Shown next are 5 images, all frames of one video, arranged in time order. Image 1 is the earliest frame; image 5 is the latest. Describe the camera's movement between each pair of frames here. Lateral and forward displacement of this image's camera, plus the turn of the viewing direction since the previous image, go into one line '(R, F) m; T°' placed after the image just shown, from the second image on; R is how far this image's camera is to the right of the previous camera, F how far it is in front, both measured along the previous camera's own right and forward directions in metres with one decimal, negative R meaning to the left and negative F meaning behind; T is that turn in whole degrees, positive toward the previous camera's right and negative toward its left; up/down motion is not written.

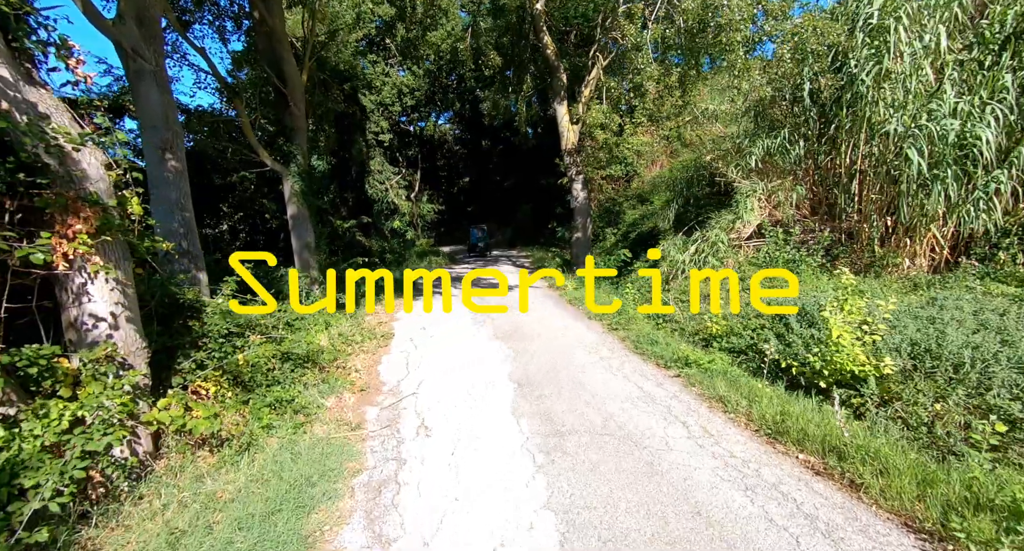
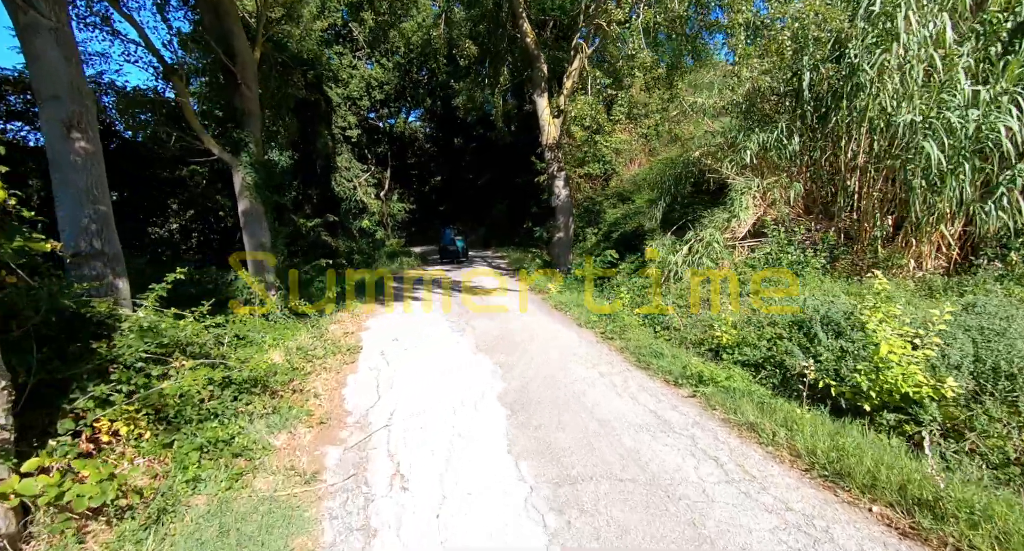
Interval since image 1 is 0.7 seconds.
(-0.2, +0.8) m; +3°
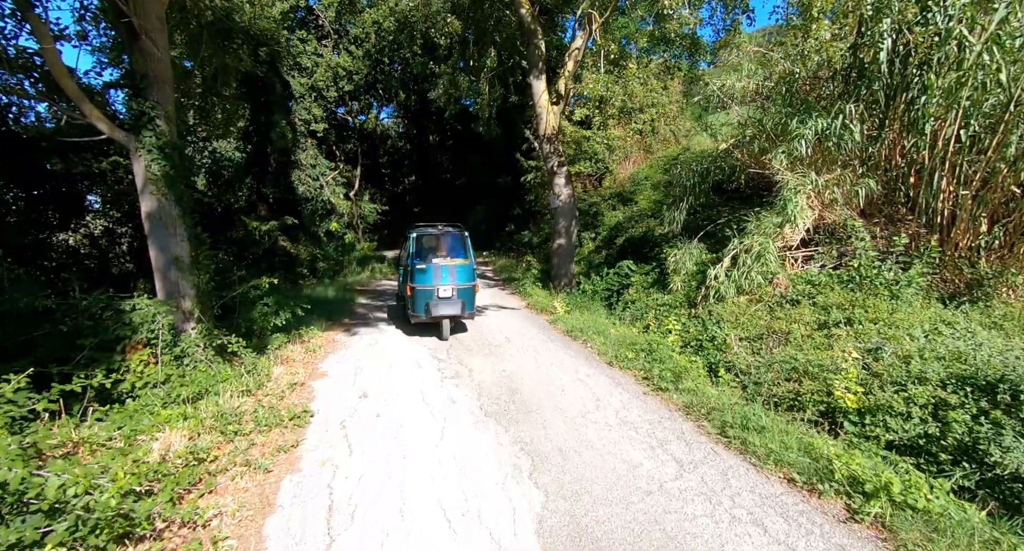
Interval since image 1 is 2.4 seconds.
(-0.4, +1.9) m; +3°
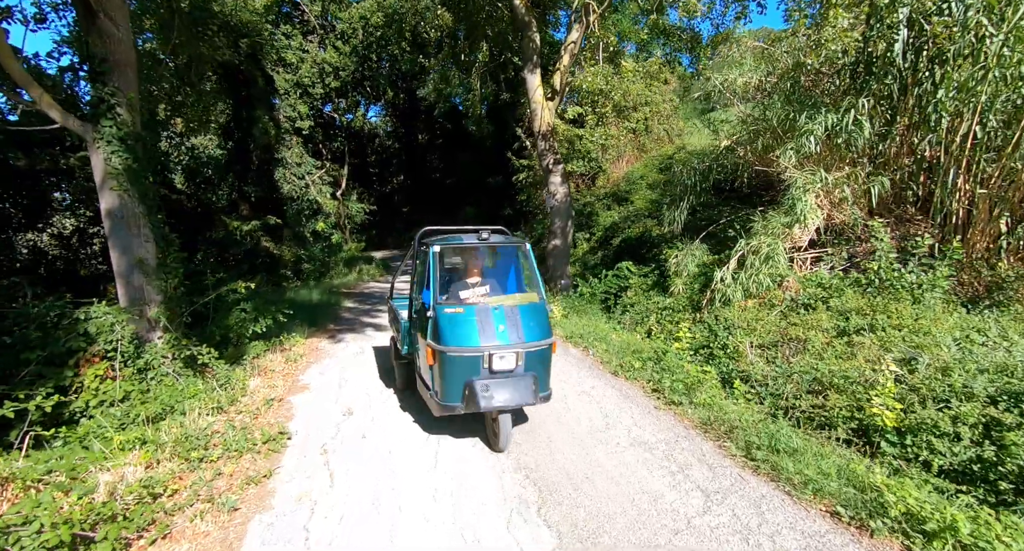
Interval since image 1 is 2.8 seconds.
(-0.1, +0.4) m; +1°
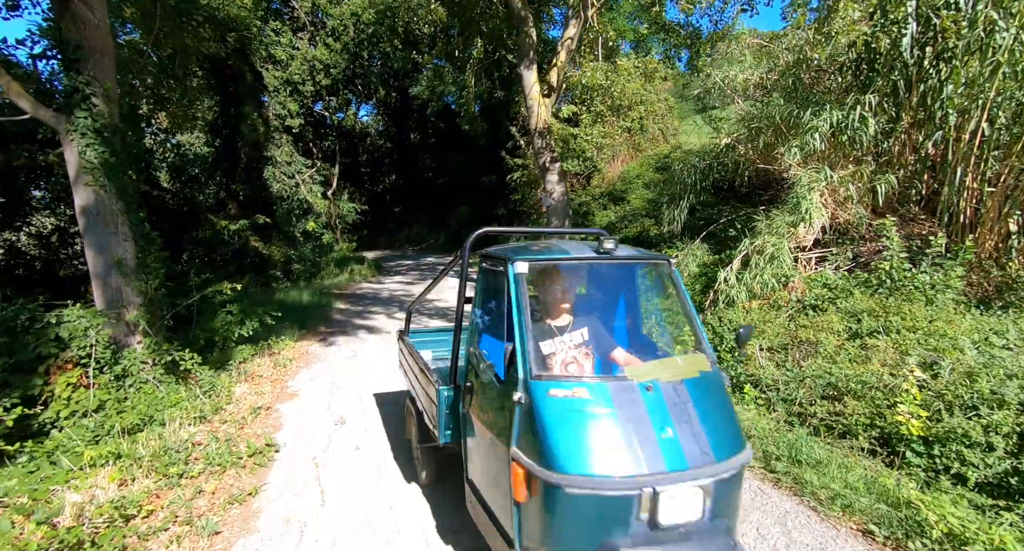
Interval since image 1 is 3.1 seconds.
(-0.1, +0.2) m; +1°
